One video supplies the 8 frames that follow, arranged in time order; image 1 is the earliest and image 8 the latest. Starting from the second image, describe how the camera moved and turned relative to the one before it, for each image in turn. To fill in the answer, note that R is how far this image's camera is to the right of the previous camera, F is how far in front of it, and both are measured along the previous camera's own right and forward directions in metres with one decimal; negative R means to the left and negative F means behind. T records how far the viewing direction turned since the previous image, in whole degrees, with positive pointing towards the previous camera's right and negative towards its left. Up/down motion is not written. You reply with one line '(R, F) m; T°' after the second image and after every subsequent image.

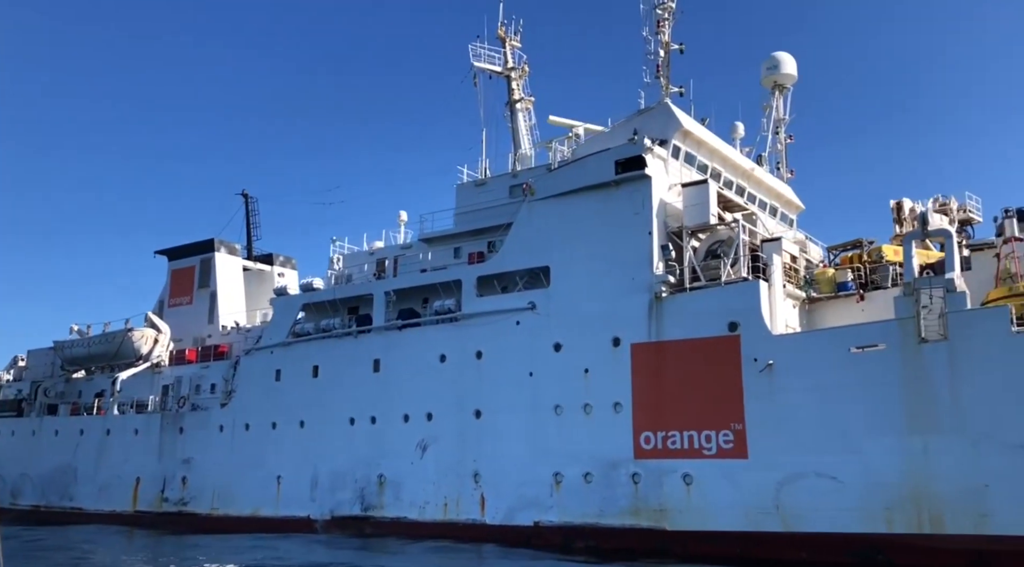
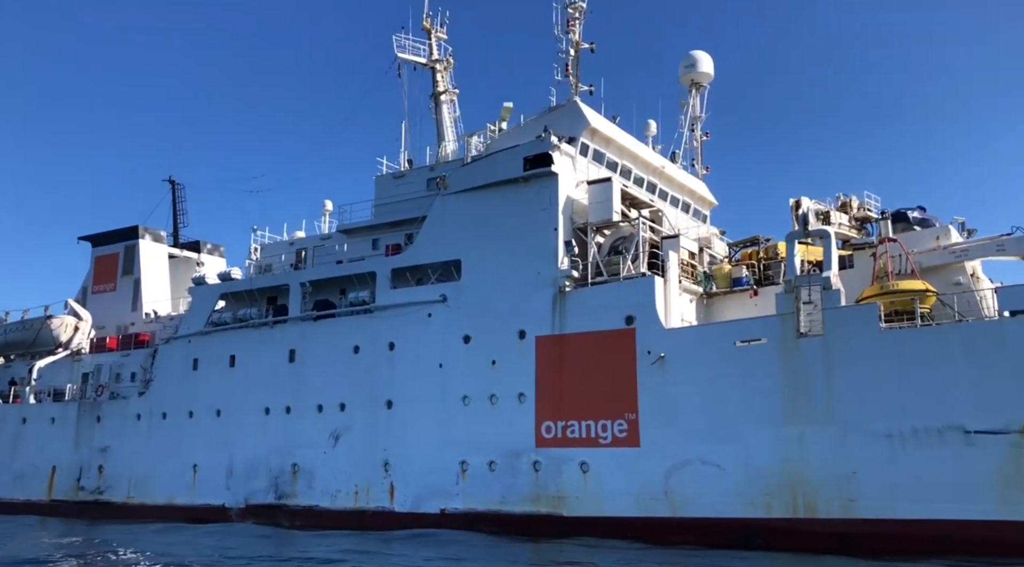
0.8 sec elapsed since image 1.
(+0.7, -0.3) m; +3°
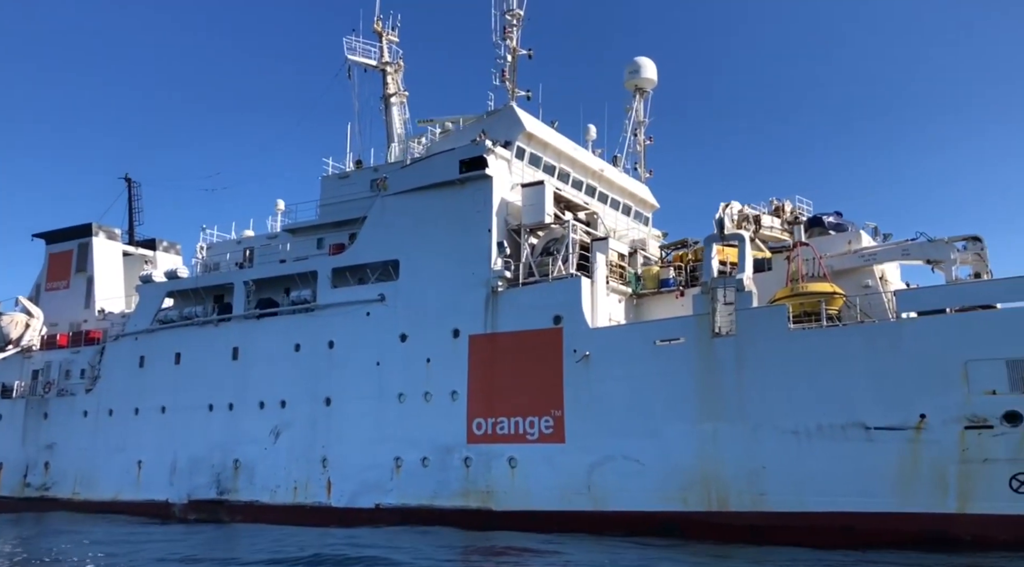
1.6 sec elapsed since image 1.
(+0.7, -0.3) m; +2°
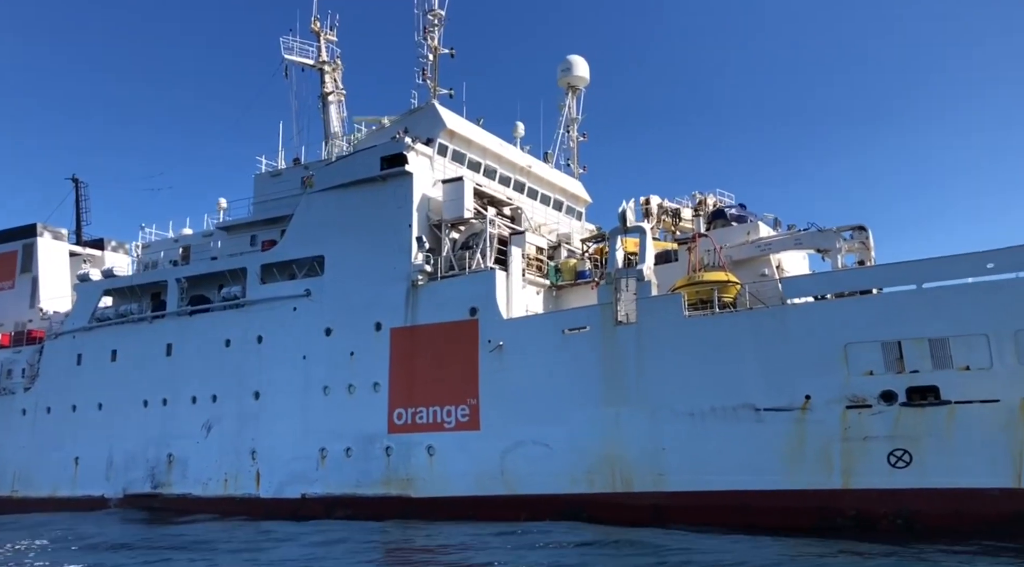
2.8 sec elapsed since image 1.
(+1.0, -0.4) m; +1°
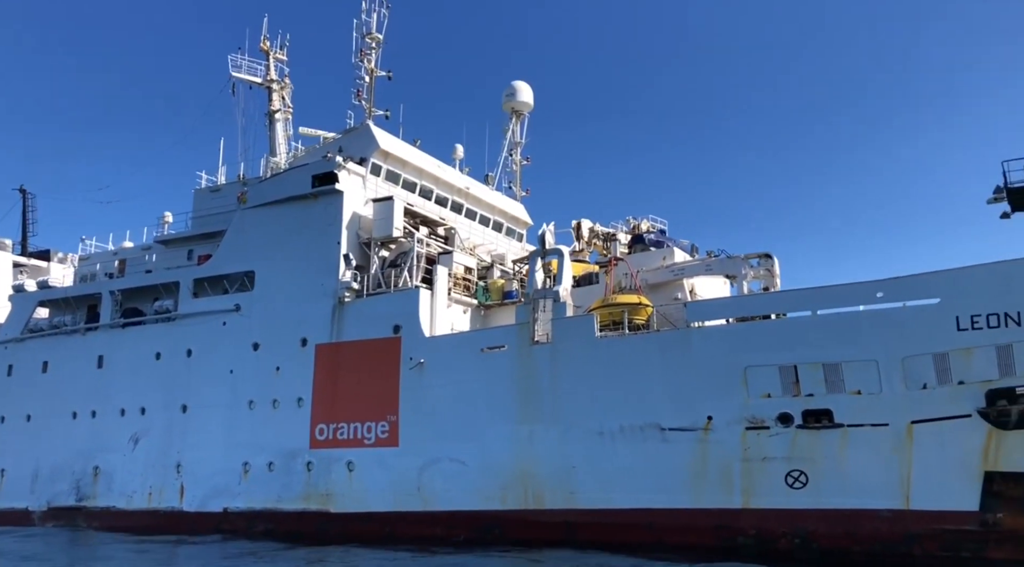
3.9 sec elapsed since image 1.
(+0.8, -0.3) m; +2°
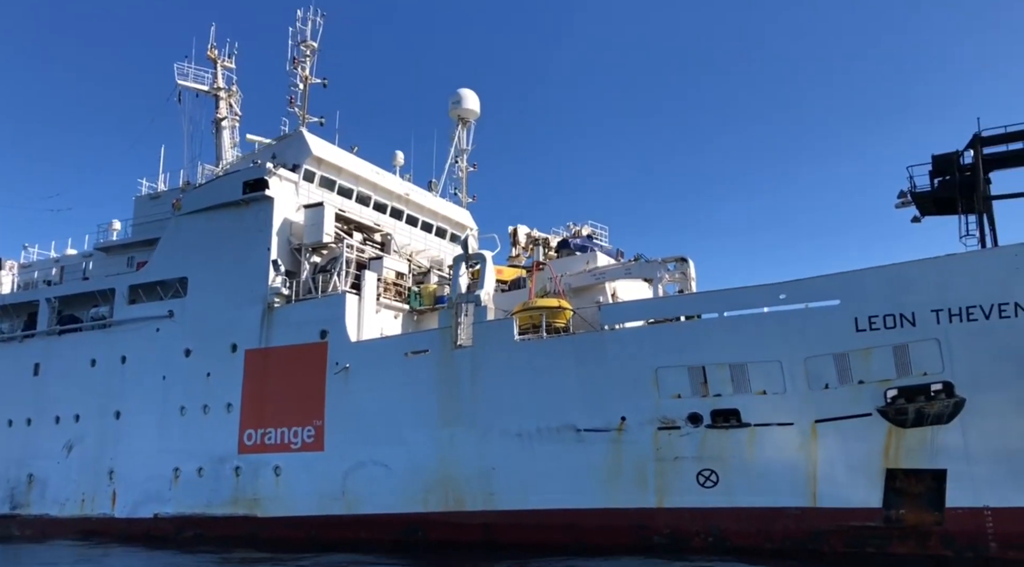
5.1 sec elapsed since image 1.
(+1.0, -0.2) m; +1°
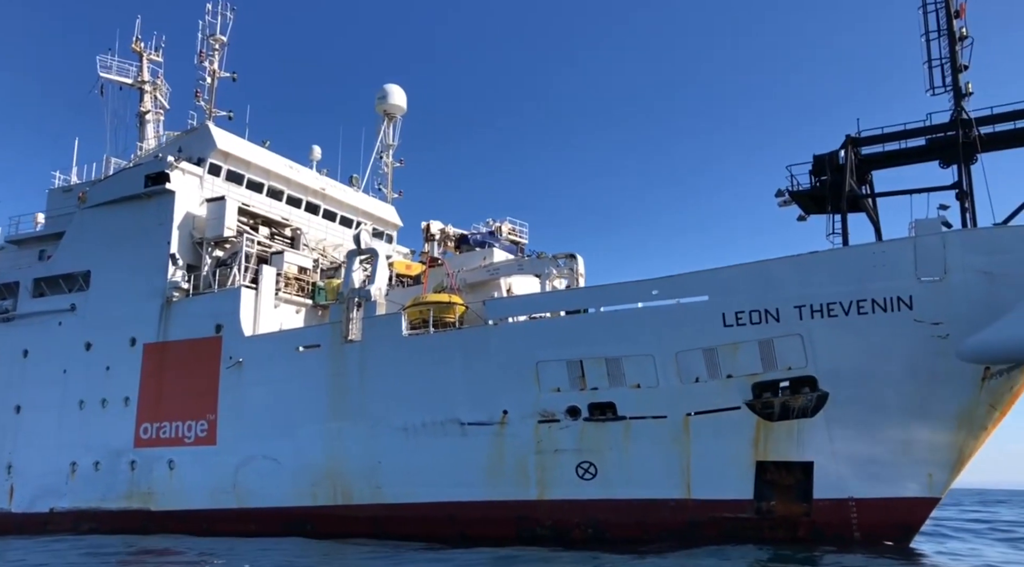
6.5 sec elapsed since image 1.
(+1.3, -0.1) m; +2°
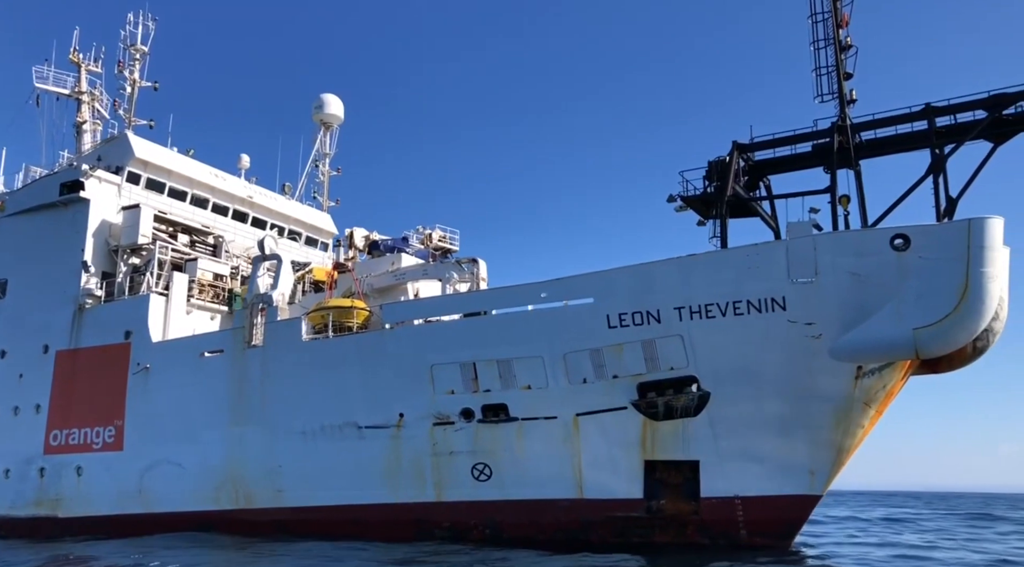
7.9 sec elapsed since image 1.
(+1.3, -0.2) m; +1°
